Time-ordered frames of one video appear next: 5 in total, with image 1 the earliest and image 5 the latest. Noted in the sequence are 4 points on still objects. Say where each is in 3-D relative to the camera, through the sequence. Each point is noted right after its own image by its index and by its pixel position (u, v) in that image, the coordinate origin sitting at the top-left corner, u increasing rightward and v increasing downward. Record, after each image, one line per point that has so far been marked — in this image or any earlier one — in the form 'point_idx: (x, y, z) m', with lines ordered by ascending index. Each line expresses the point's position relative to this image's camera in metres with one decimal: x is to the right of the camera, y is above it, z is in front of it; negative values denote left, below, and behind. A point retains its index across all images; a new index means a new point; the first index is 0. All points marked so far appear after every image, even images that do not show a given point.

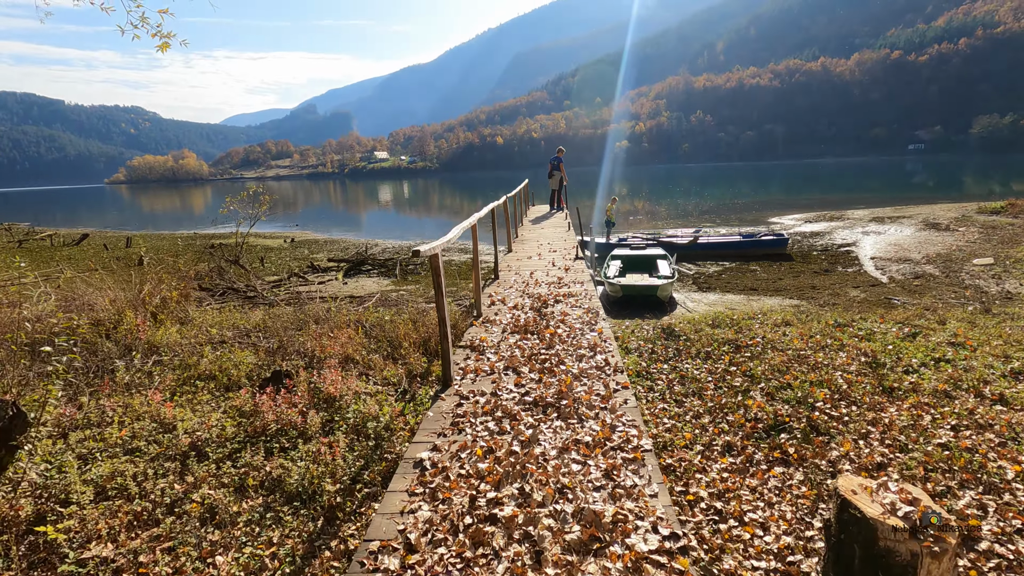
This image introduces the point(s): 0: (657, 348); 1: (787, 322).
0: (+1.7, -0.7, +6.3) m
1: (+3.6, -0.5, +7.1) m
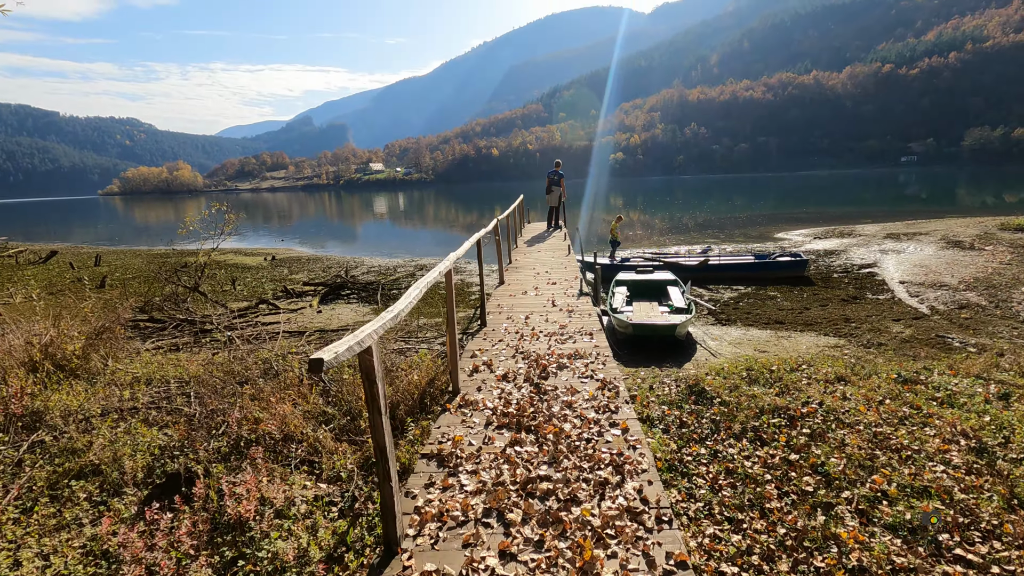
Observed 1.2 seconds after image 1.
0: (+1.6, -1.2, +4.9) m
1: (+3.5, -1.0, +5.7) m
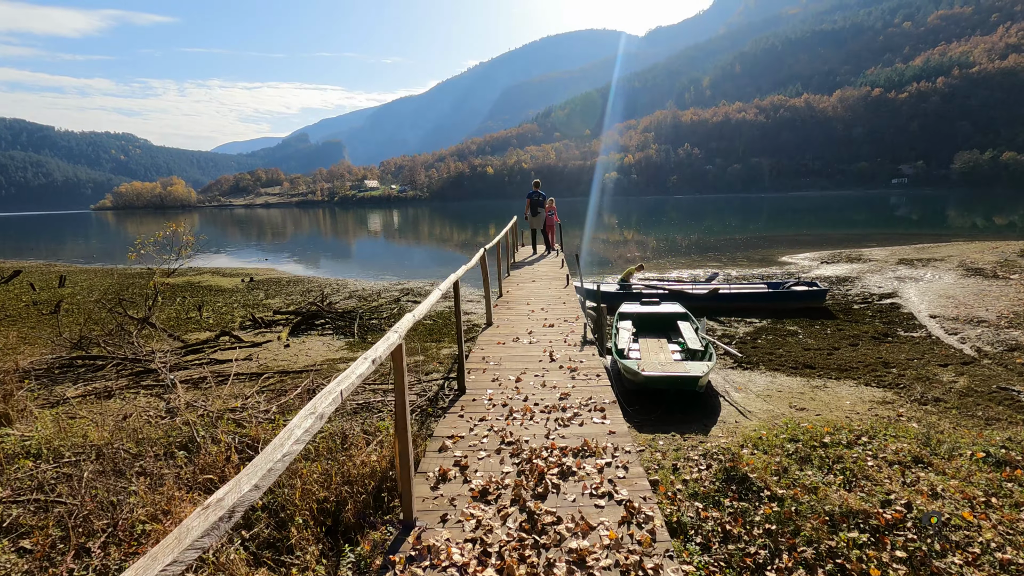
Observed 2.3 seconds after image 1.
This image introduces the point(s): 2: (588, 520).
0: (+1.5, -1.6, +3.7) m
1: (+3.4, -1.4, +4.5) m
2: (+0.4, -1.1, +2.7) m
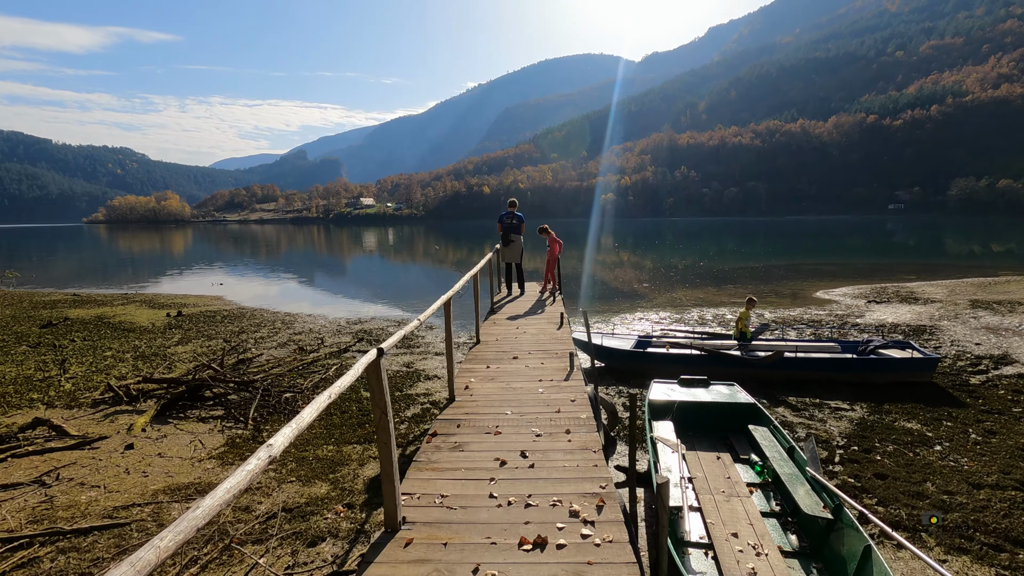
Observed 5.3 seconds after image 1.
0: (+1.2, -2.3, -0.2) m
1: (+3.1, -2.2, +0.6) m
2: (+0.1, -1.8, -1.2) m
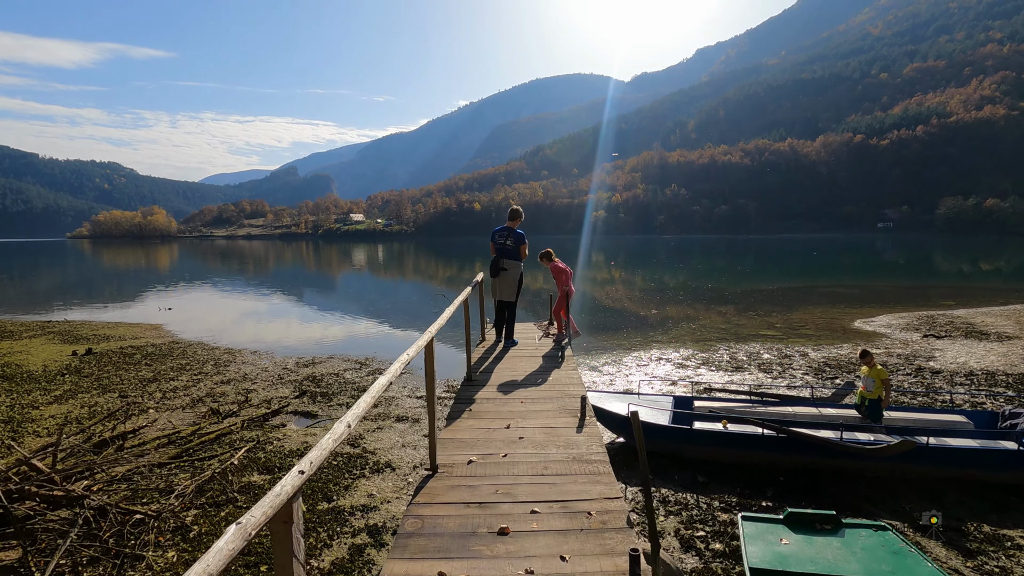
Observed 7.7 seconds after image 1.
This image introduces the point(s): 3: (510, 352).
0: (+1.2, -2.6, -3.5) m
1: (+3.1, -2.5, -2.6) m
2: (+0.1, -2.1, -4.4) m
3: (+0.3, -0.9, +7.0) m
